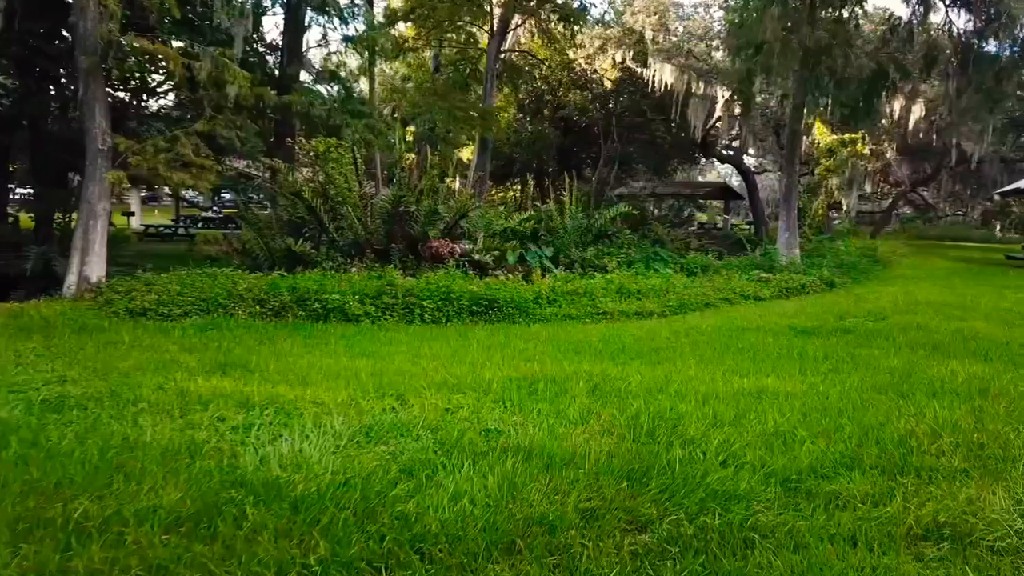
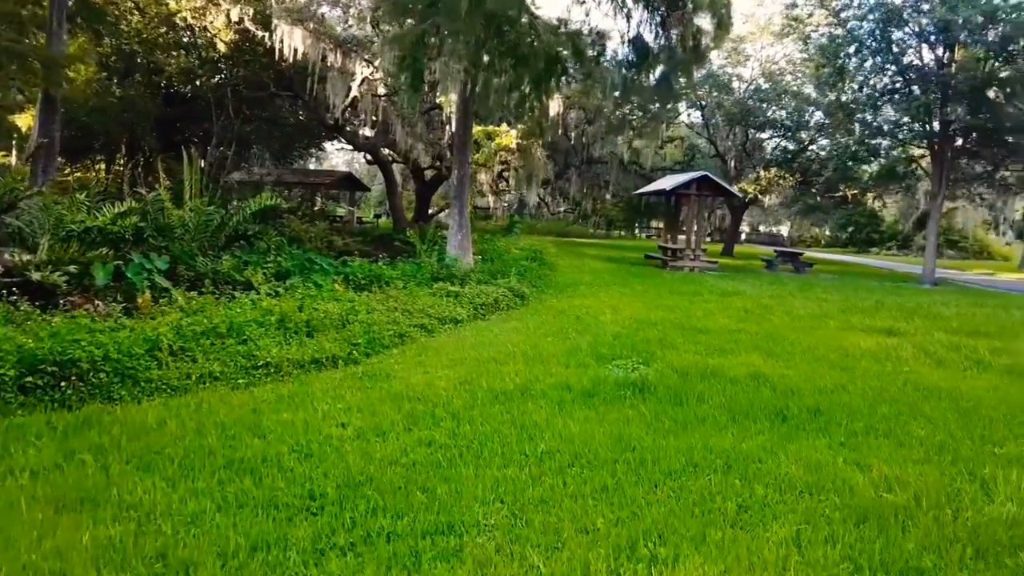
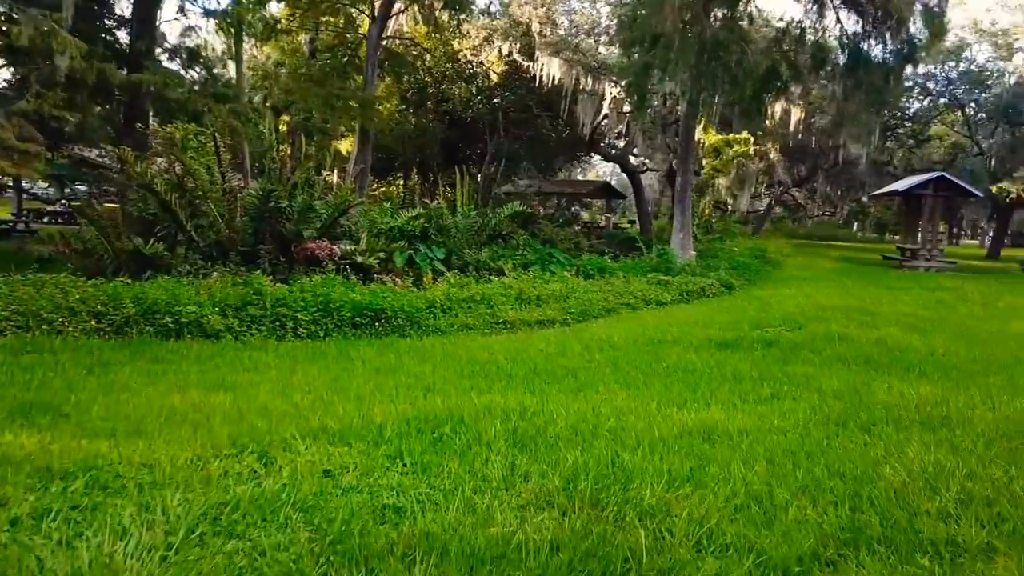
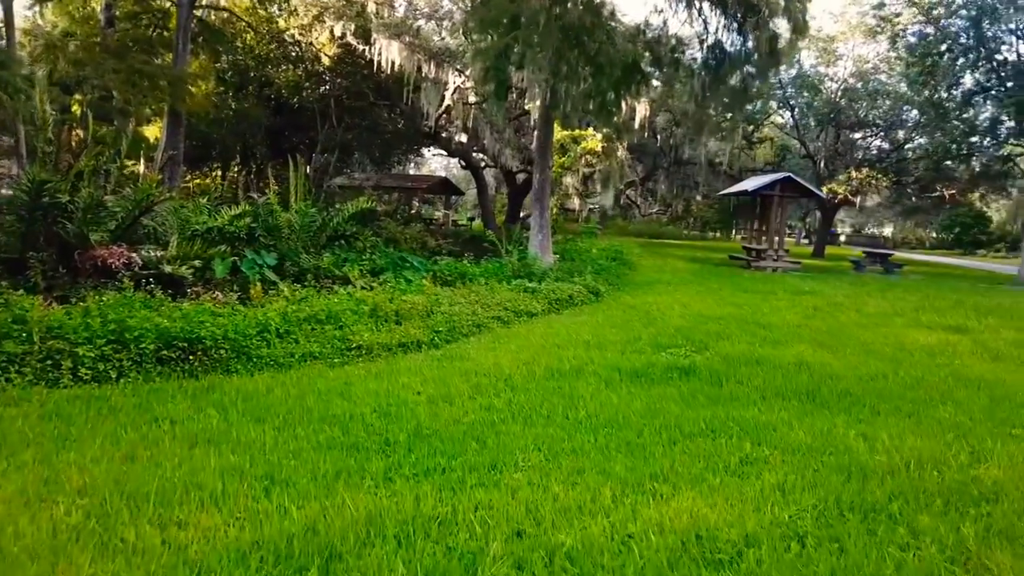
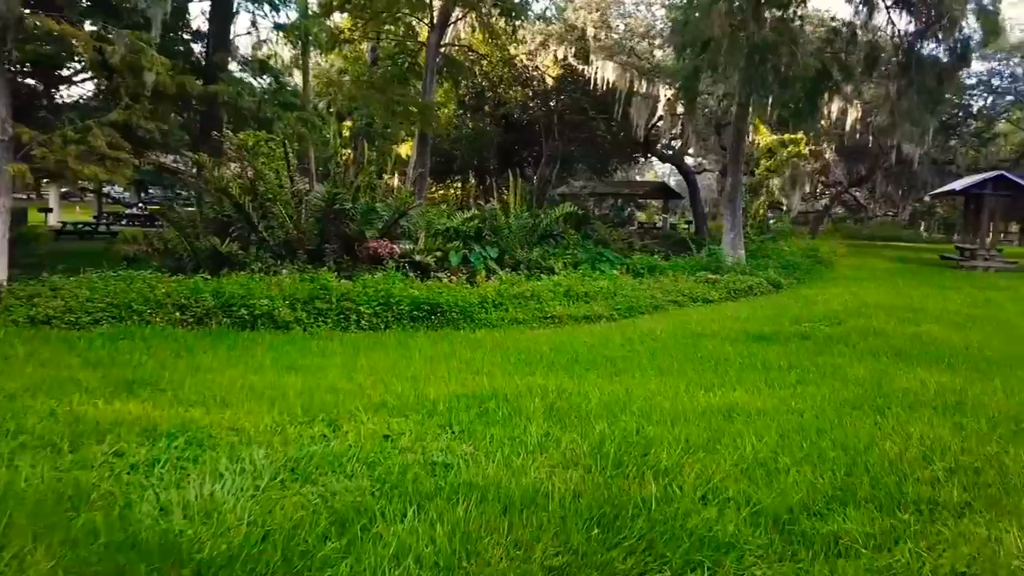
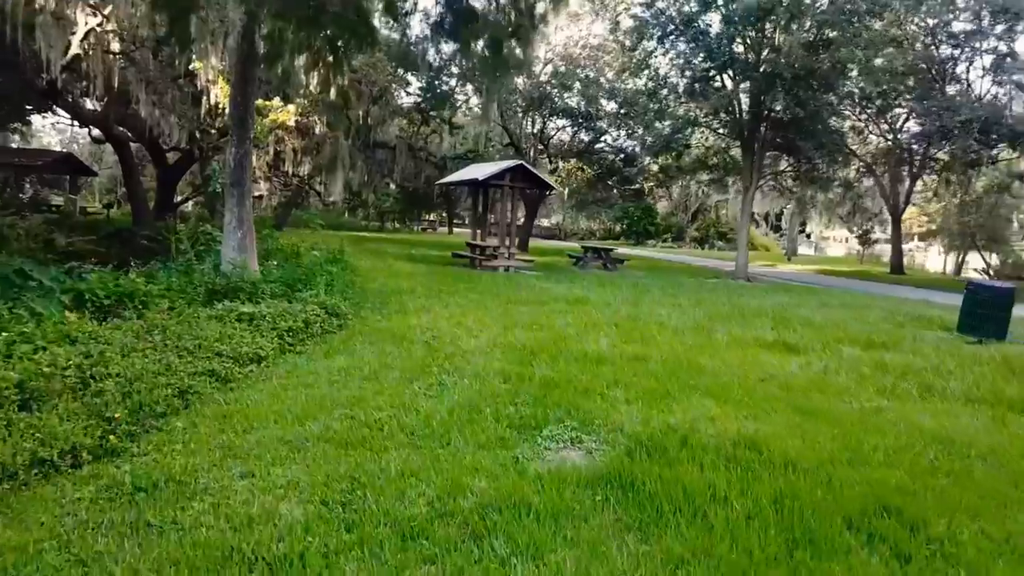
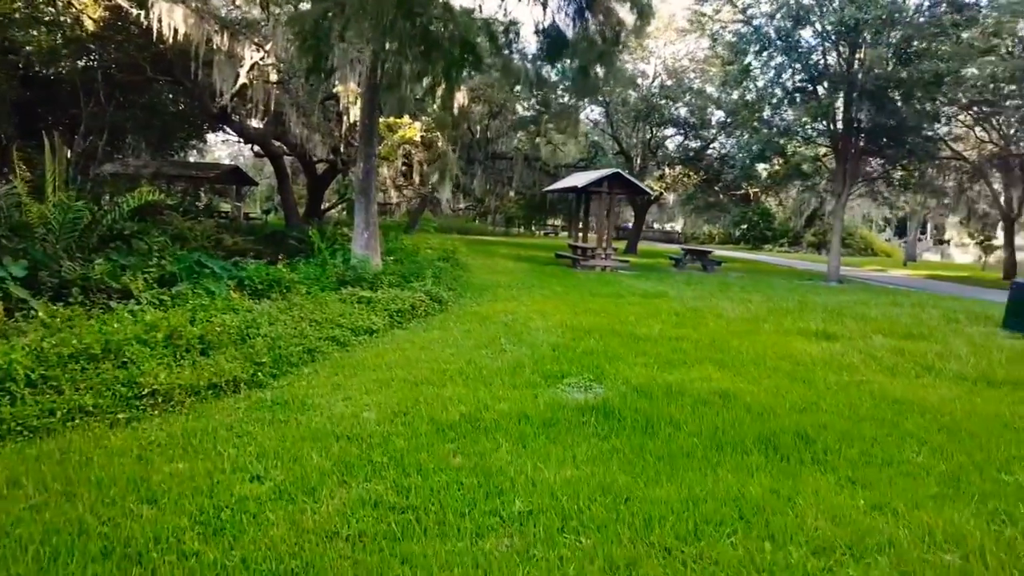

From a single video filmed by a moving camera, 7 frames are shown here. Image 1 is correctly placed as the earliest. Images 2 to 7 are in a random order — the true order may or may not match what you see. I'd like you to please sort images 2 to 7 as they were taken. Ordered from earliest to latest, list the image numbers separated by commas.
5, 3, 4, 2, 7, 6
